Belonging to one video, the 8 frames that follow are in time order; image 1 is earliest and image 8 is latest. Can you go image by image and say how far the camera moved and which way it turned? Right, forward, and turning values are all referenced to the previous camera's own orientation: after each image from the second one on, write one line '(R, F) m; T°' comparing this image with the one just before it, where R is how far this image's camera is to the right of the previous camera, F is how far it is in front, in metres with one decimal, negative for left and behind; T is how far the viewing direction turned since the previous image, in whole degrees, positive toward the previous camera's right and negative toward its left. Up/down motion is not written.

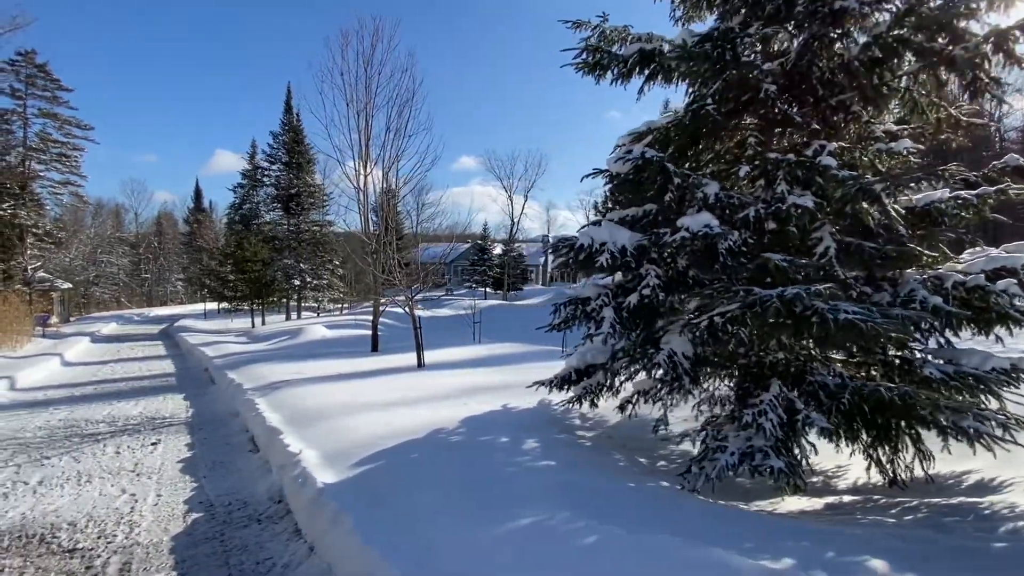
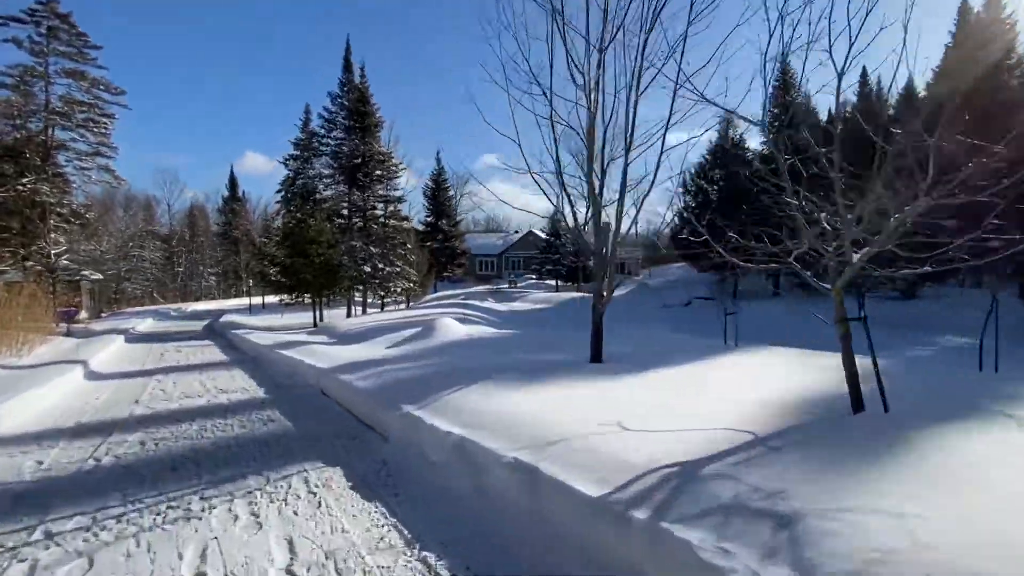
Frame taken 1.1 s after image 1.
(-6.6, +7.3) m; -2°
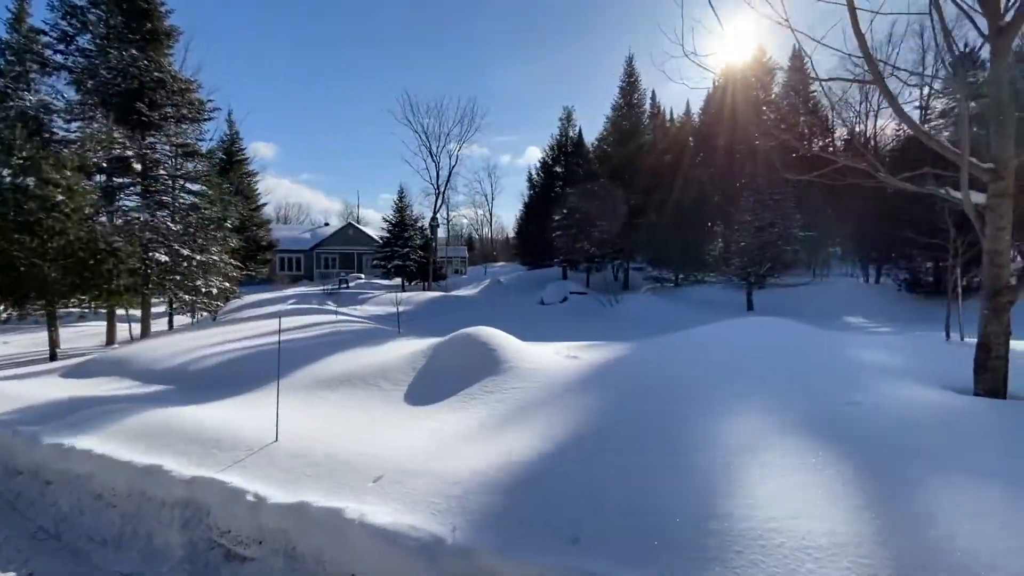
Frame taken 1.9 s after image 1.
(-5.0, +7.9) m; +25°
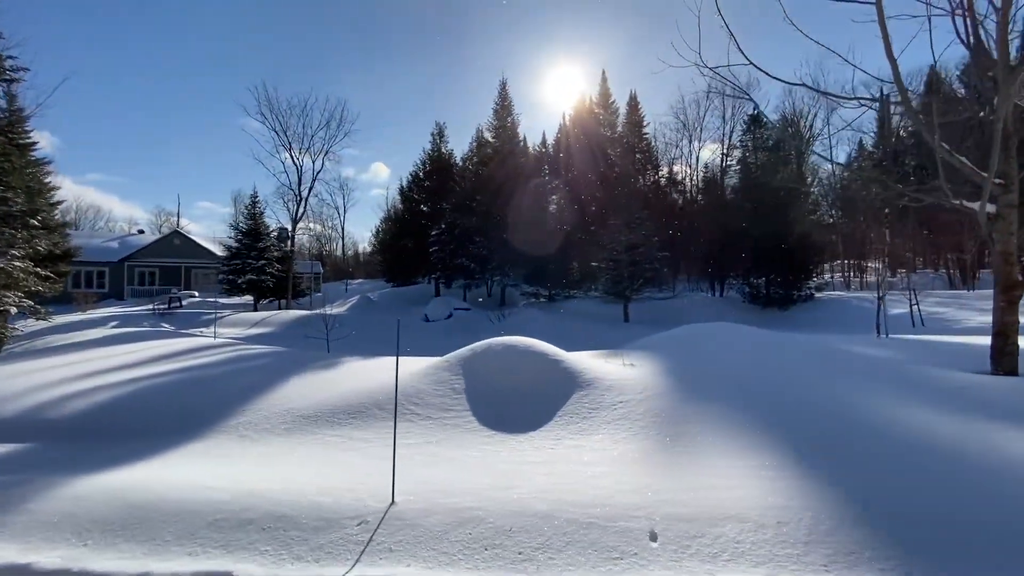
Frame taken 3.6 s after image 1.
(-2.6, +1.3) m; +18°
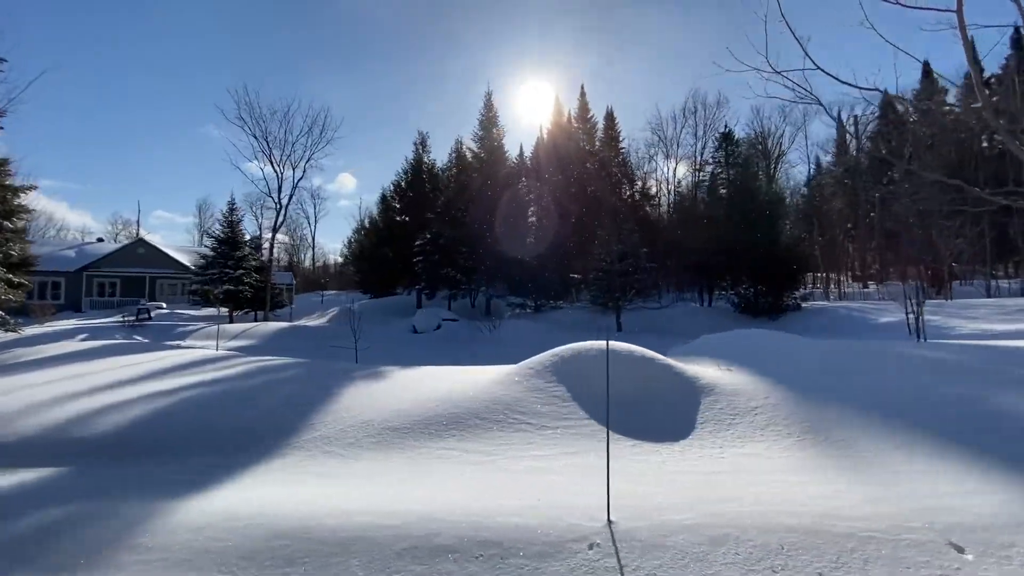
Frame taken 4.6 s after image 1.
(-1.6, +0.4) m; +4°
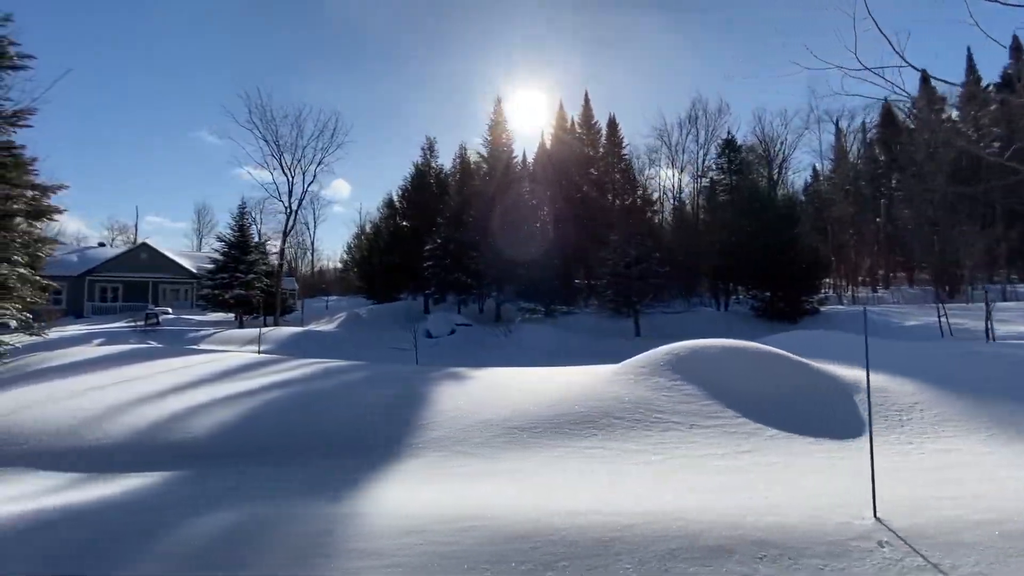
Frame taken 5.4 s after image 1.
(-1.5, +0.2) m; +1°
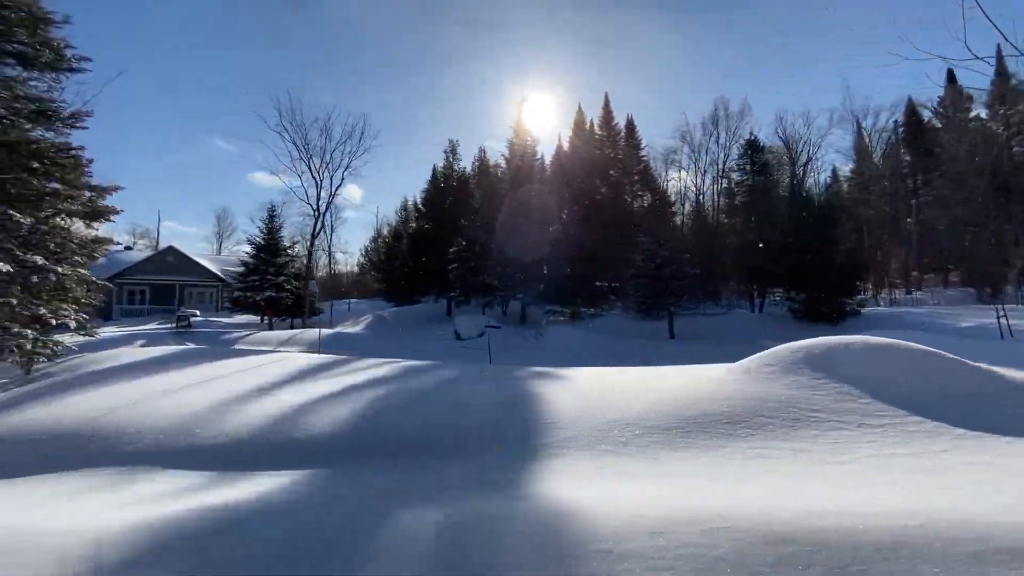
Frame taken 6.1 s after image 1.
(-1.4, +0.2) m; -1°
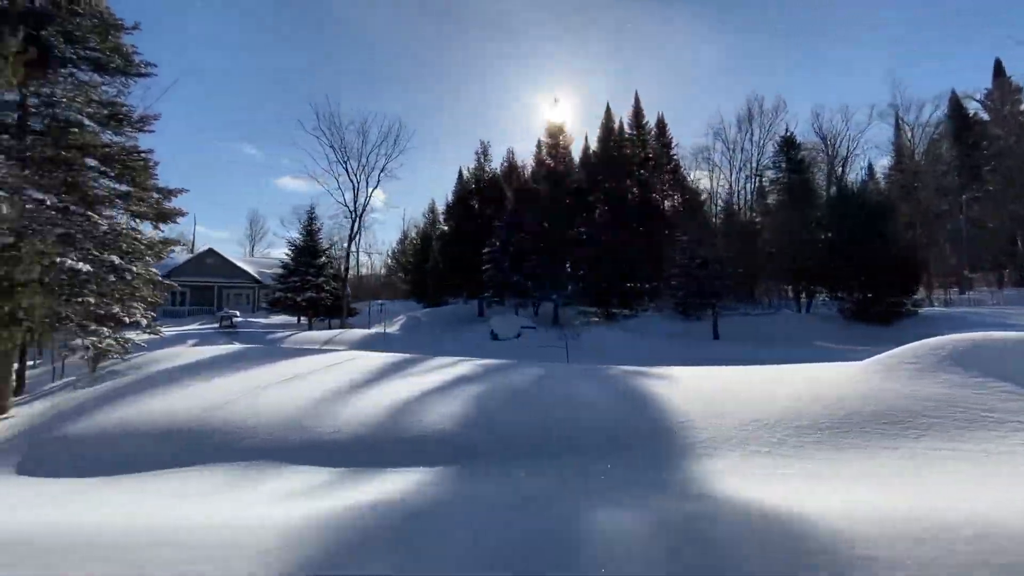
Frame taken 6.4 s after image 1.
(-1.3, +0.1) m; -2°
